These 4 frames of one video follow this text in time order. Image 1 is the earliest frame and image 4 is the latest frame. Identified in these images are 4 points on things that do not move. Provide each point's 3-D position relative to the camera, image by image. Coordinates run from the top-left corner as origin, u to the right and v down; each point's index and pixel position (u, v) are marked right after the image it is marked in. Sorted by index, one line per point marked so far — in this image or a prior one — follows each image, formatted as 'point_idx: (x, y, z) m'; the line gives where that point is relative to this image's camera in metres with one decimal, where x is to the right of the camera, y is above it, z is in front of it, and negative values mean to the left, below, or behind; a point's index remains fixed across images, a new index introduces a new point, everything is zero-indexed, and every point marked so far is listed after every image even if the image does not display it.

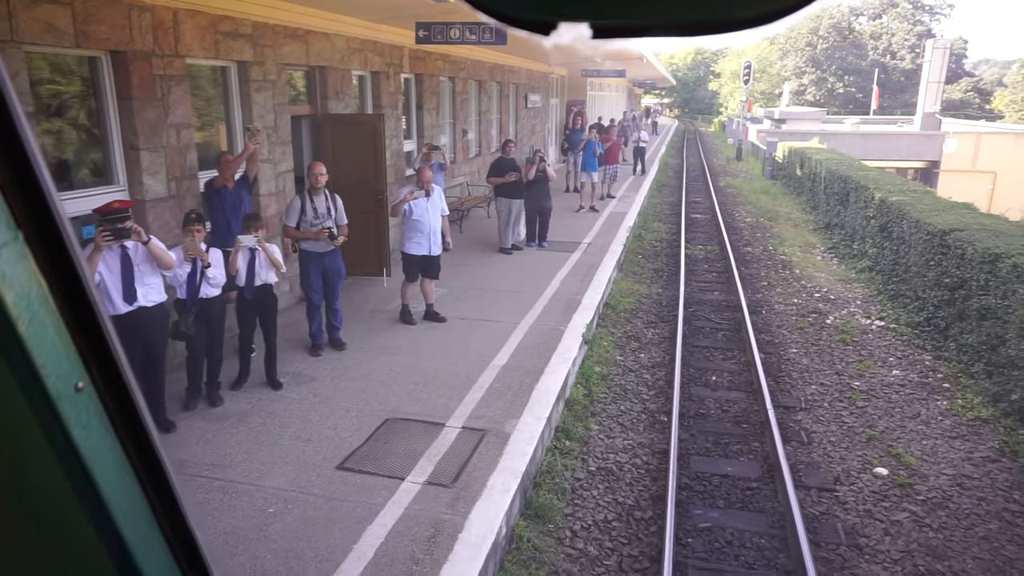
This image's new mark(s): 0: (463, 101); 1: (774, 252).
0: (-1.0, +3.7, +14.3) m
1: (+5.1, +0.7, +13.7) m
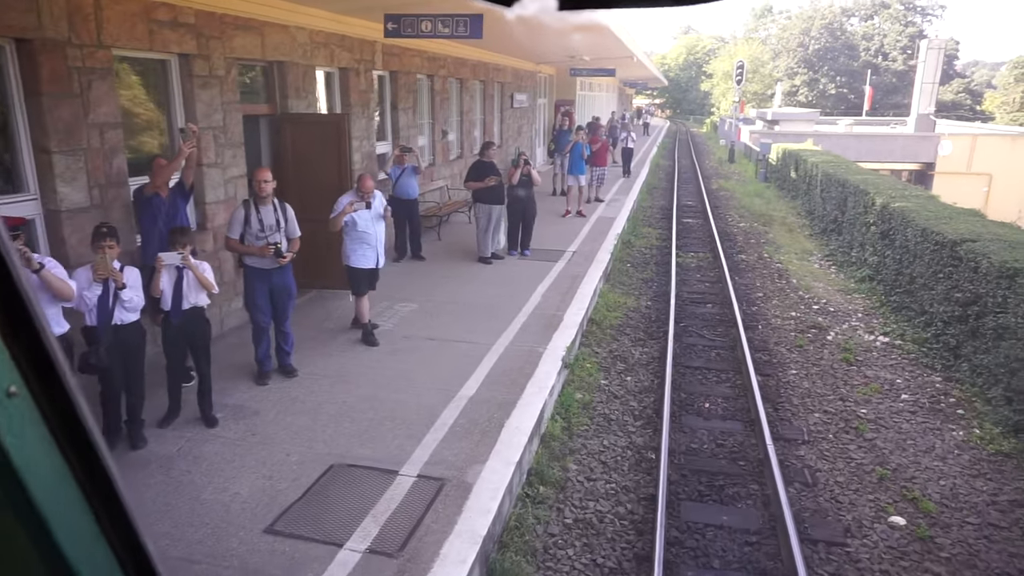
0: (-1.3, +3.6, +13.6) m
1: (+4.7, +0.5, +13.1) m
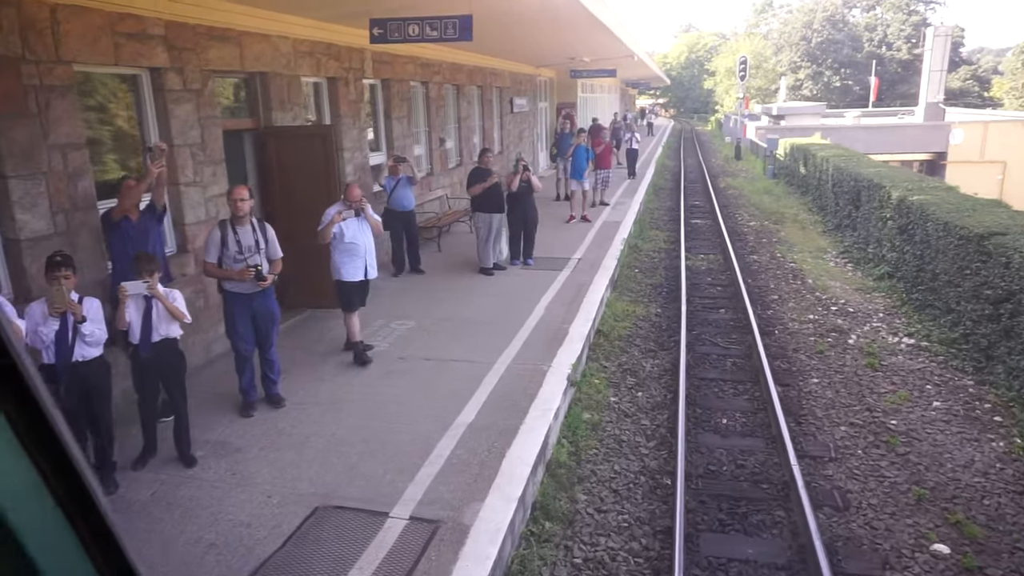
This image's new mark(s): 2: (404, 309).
0: (-1.3, +3.3, +13.2) m
1: (+4.8, +0.5, +12.6) m
2: (-1.3, -0.3, +8.5) m
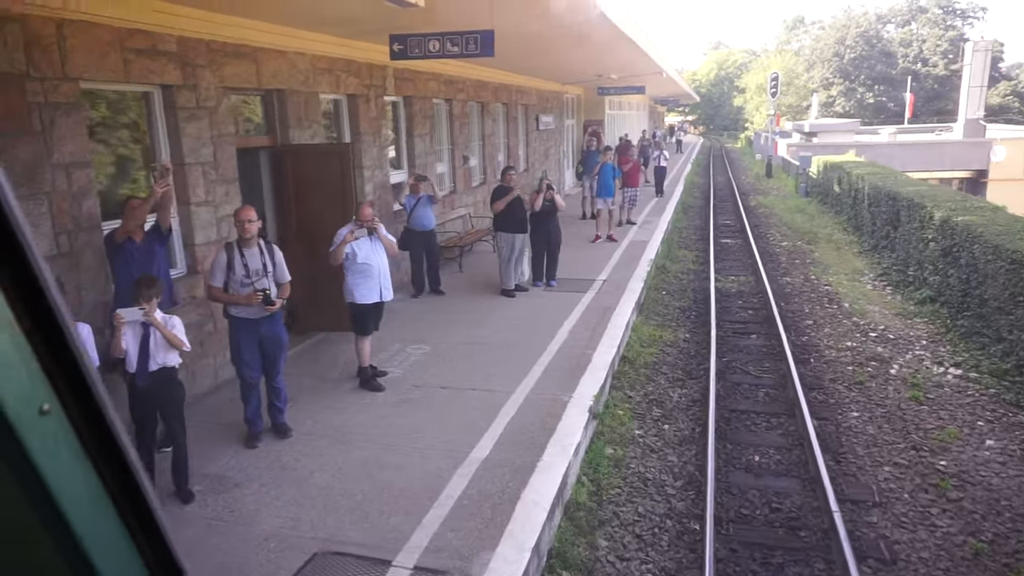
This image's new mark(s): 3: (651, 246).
0: (-0.9, +3.0, +13.0) m
1: (+5.2, +0.1, +12.1) m
2: (-1.0, -0.5, +8.2) m
3: (+2.6, +0.8, +13.5) m
